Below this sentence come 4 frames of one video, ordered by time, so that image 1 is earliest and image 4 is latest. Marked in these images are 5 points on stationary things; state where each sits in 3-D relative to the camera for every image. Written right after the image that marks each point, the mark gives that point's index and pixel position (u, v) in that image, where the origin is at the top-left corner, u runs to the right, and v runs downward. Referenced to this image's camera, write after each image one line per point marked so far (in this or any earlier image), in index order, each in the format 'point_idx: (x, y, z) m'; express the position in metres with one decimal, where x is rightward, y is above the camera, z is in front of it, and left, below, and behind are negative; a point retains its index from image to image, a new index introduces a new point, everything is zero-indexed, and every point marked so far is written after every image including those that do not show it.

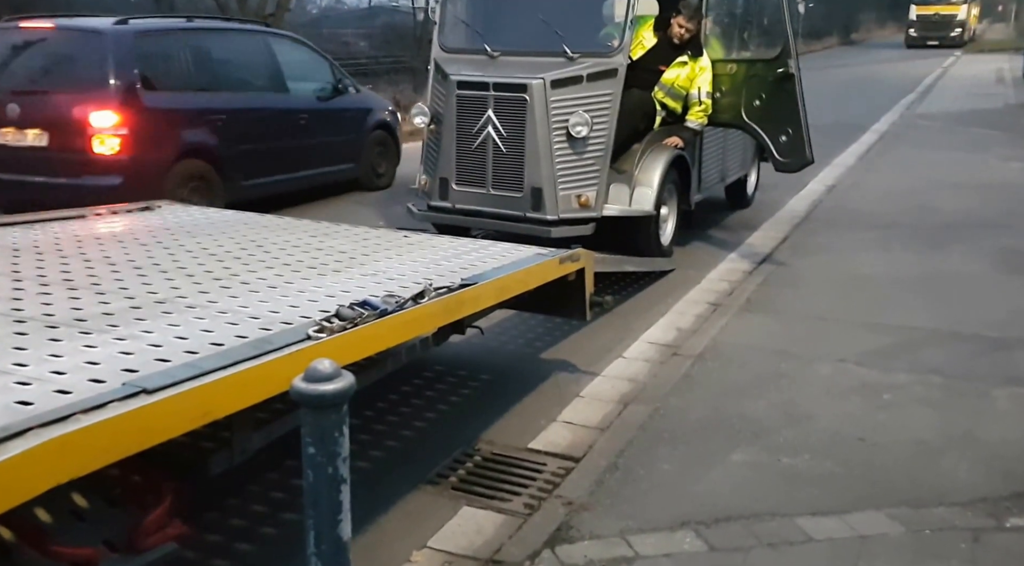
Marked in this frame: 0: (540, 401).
0: (+0.1, -0.6, +5.0) m
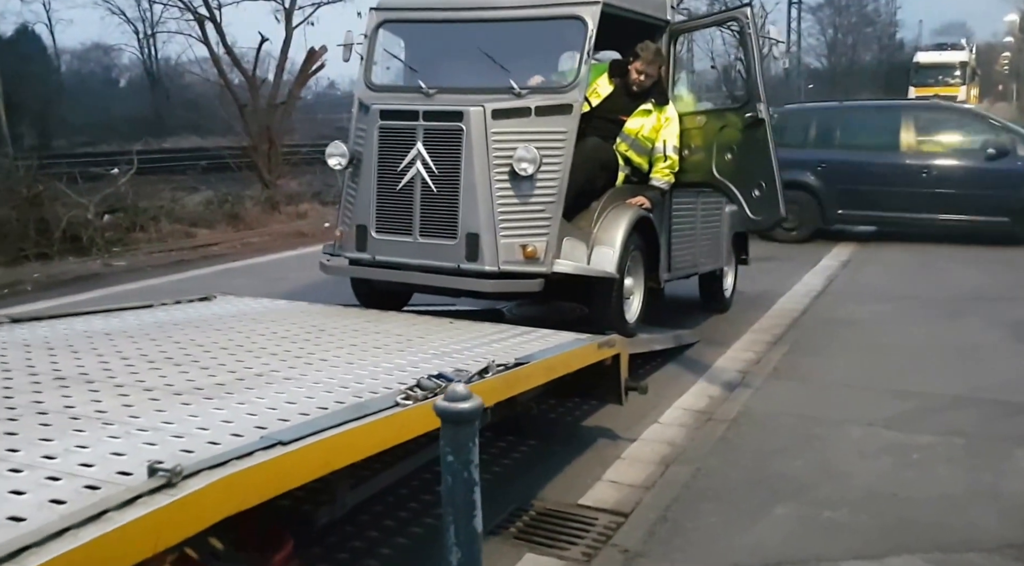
0: (+0.4, -1.0, +5.3) m
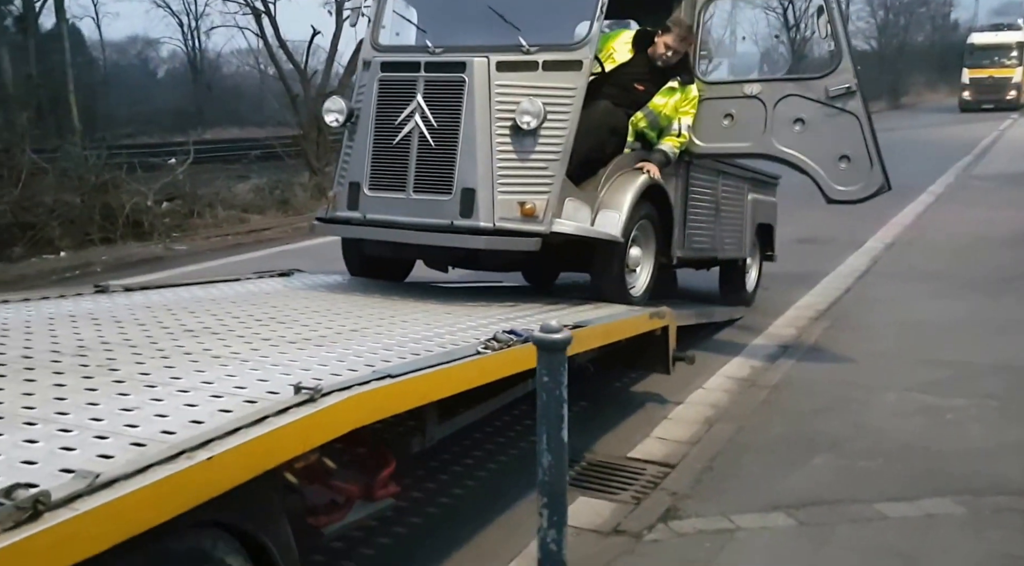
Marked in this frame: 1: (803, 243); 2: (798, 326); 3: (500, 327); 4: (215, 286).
0: (+0.7, -0.8, +5.6) m
1: (+3.6, +0.5, +12.6) m
2: (+2.2, -0.3, +8.0) m
3: (-0.1, -0.2, +4.7) m
4: (-1.8, 0.0, +6.1) m
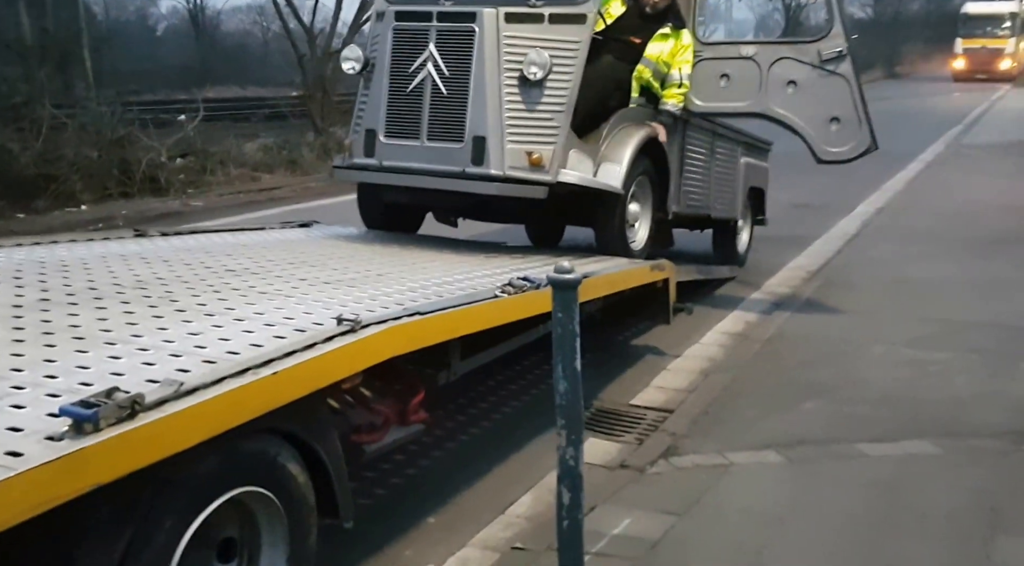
0: (+0.7, -0.5, +6.0) m
1: (+3.7, +1.0, +12.9) m
2: (+2.3, 0.0, +8.3) m
3: (0.0, 0.0, +5.1) m
4: (-1.8, +0.3, +6.4) m
